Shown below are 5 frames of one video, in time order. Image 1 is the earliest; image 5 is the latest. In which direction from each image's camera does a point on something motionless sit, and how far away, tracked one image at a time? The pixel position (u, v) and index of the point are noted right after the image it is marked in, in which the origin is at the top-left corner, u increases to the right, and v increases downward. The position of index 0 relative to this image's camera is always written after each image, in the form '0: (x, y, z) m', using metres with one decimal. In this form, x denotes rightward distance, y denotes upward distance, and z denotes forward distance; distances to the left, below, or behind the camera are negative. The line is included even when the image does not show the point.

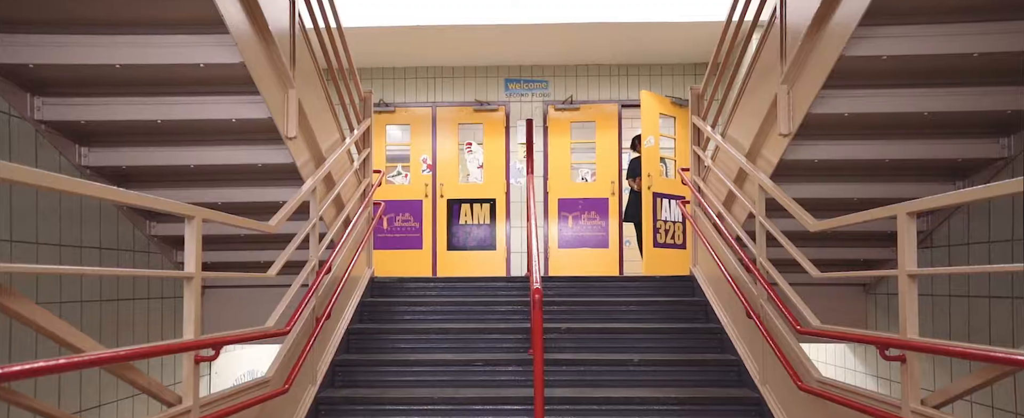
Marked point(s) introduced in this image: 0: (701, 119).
0: (+1.3, +0.6, +5.0) m
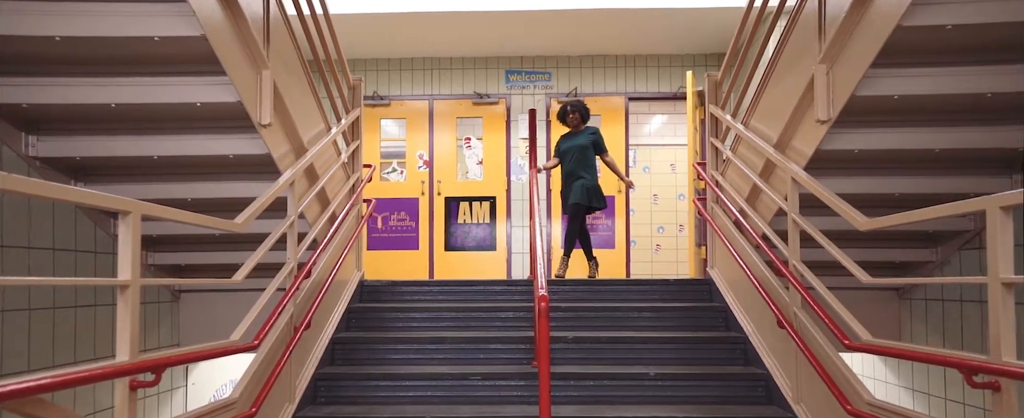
0: (+1.3, +0.6, +4.6) m
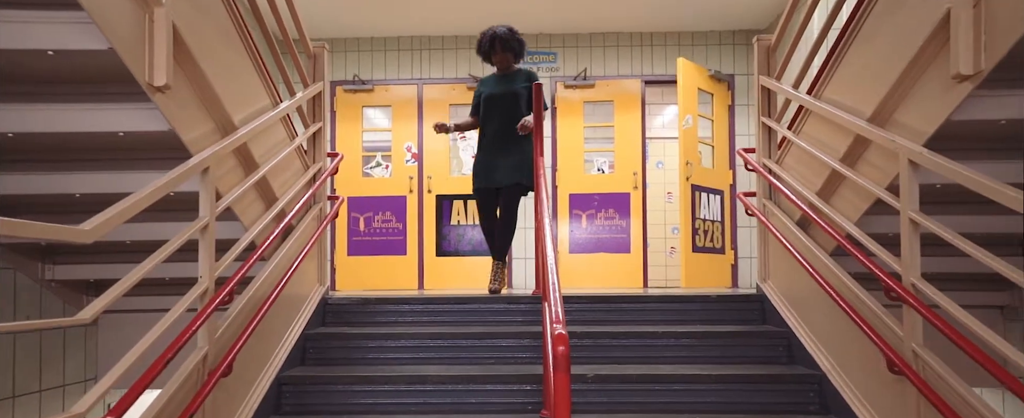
0: (+1.3, +0.7, +3.6) m
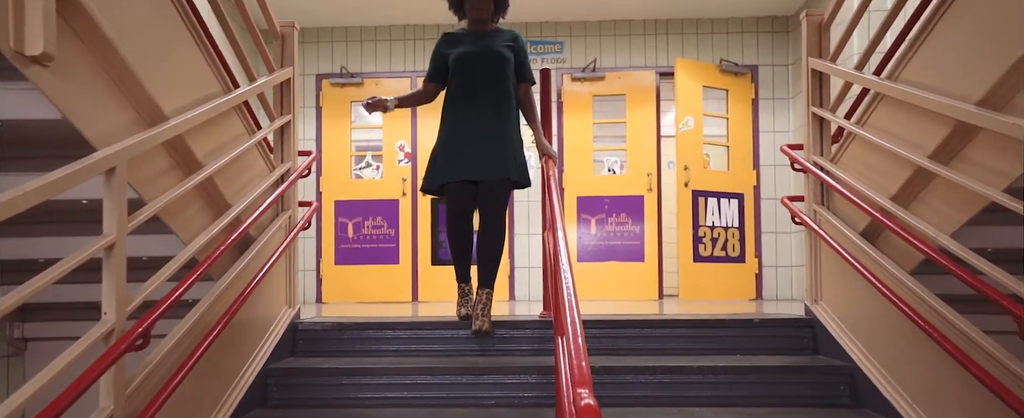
0: (+1.3, +0.6, +3.0) m
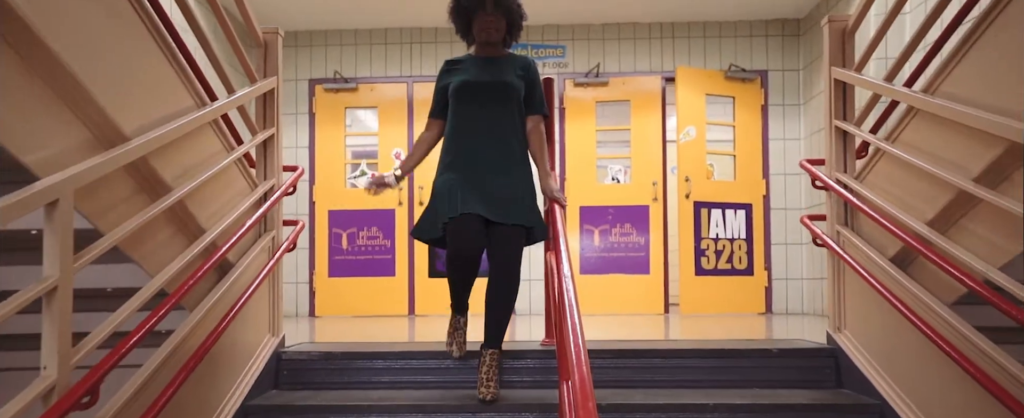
0: (+1.3, +0.5, +2.8) m
